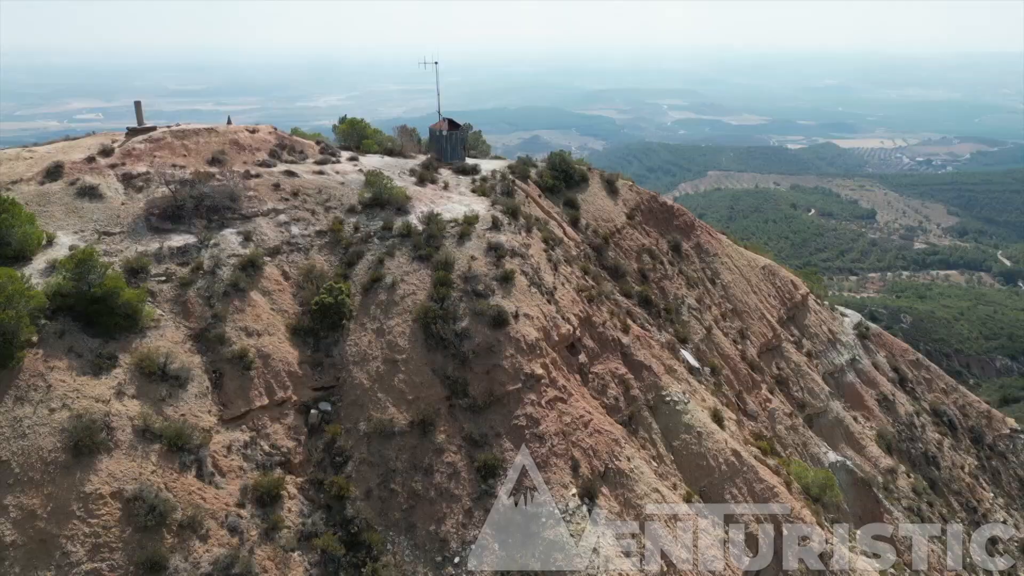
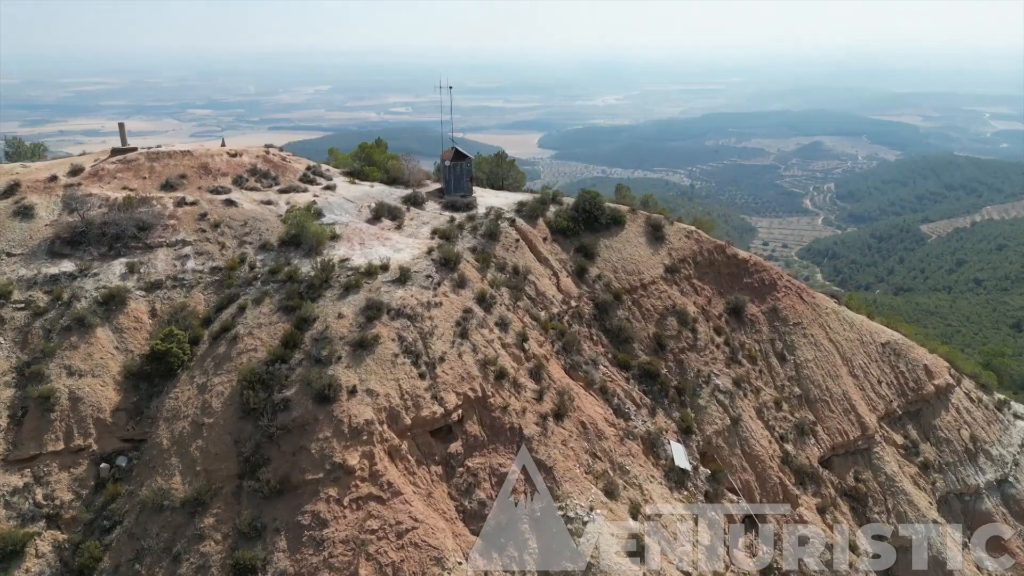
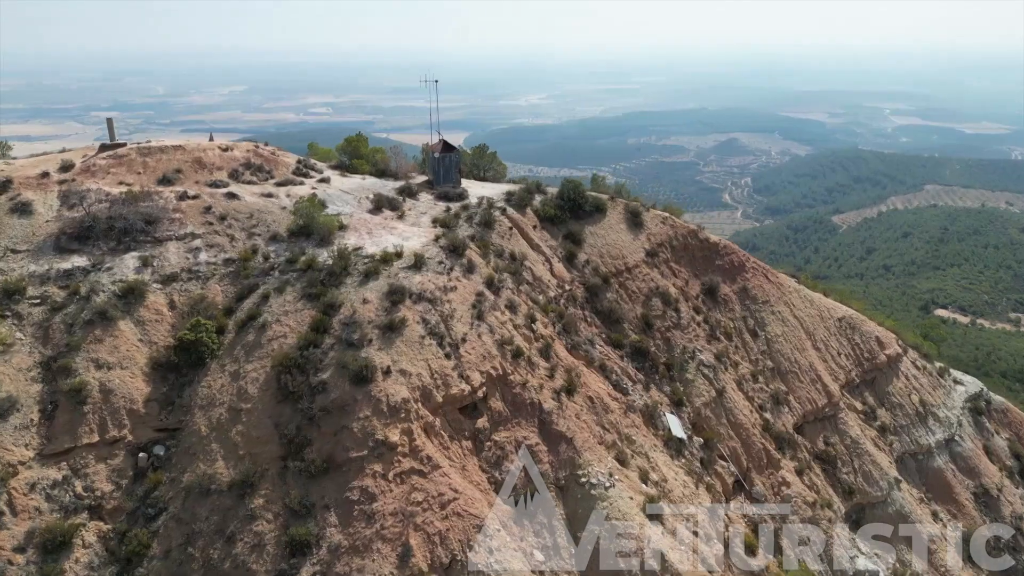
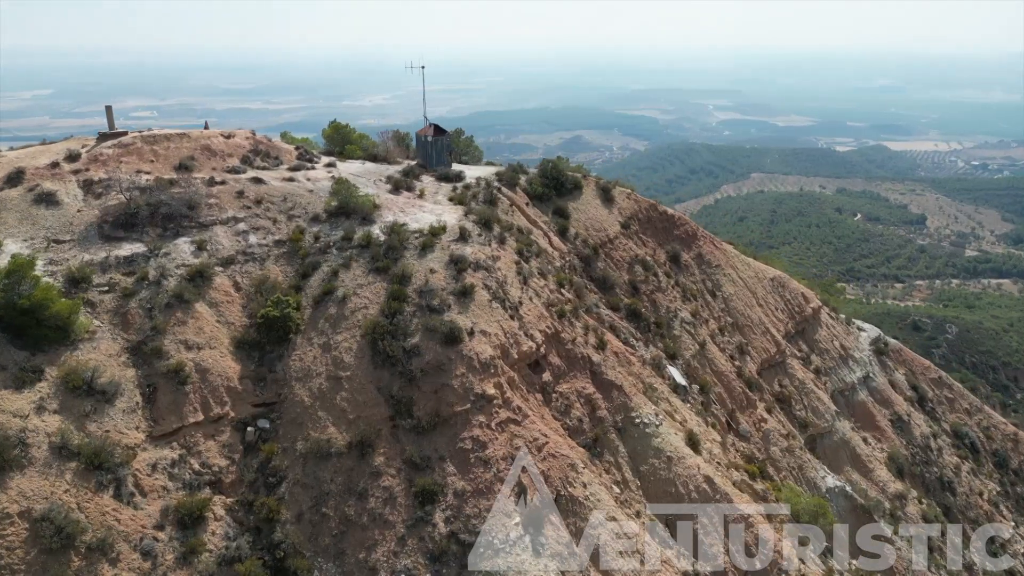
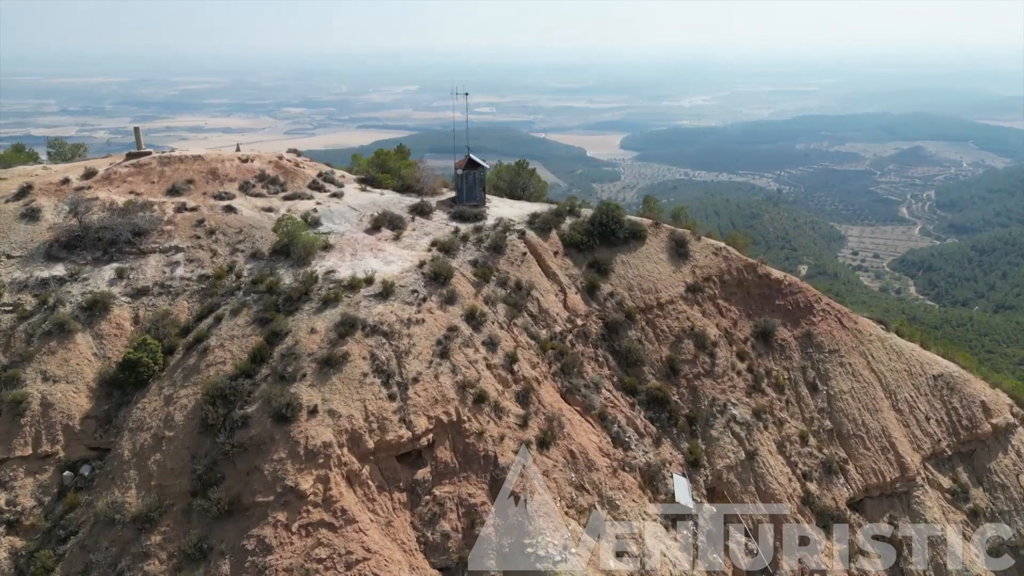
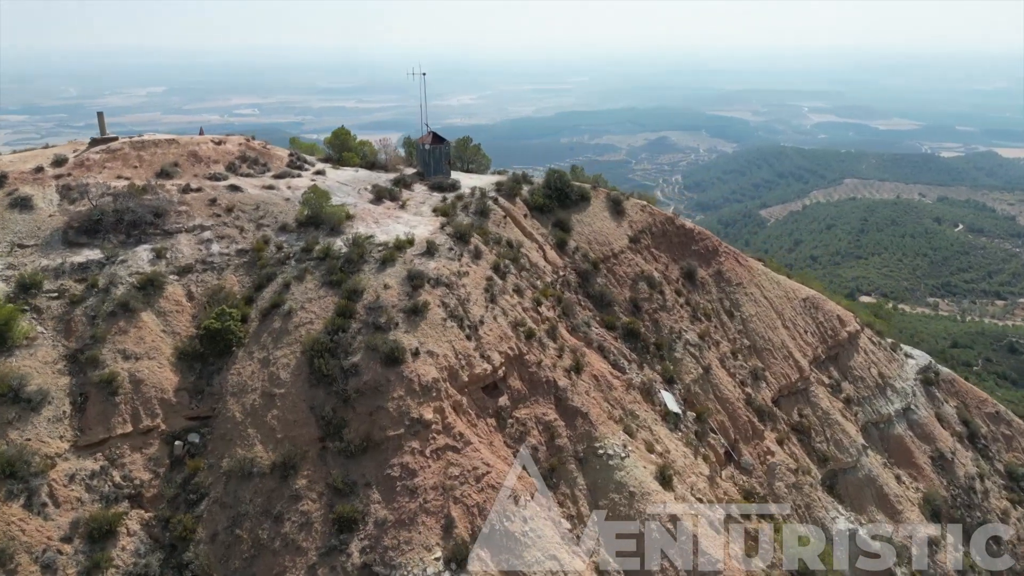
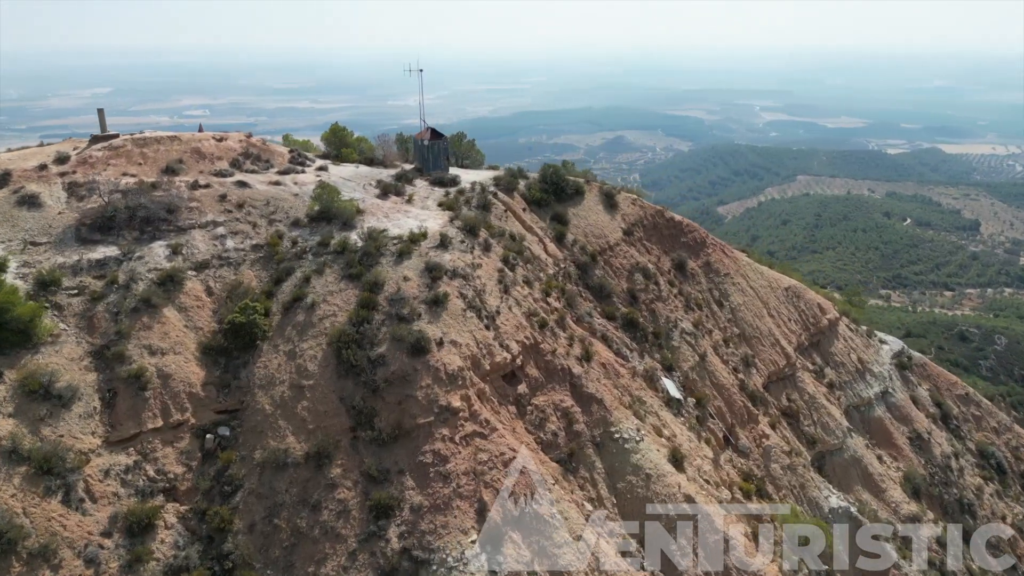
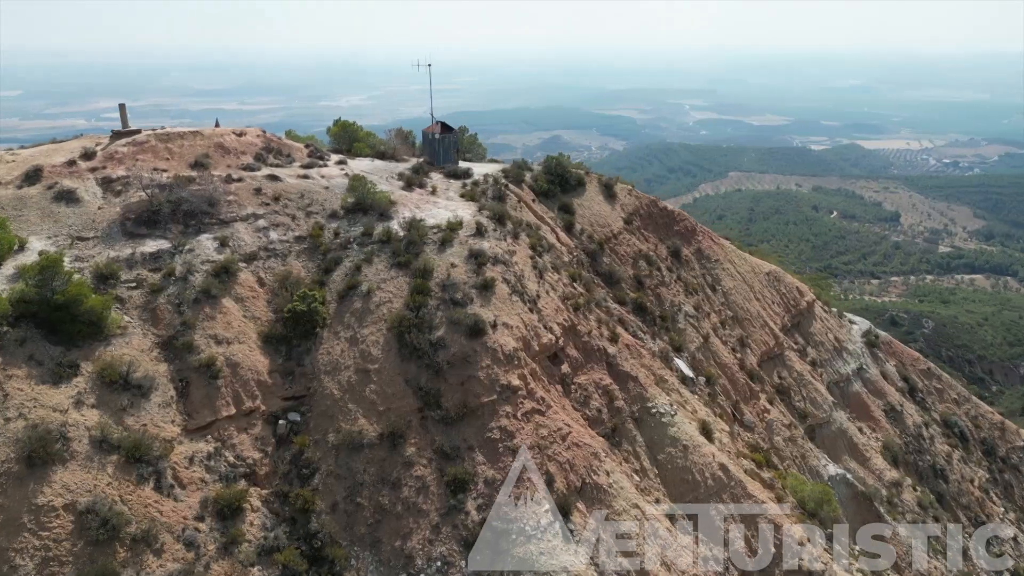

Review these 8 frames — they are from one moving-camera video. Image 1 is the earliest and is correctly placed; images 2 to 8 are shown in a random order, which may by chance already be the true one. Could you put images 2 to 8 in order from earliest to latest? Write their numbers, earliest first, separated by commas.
8, 4, 7, 6, 3, 2, 5
